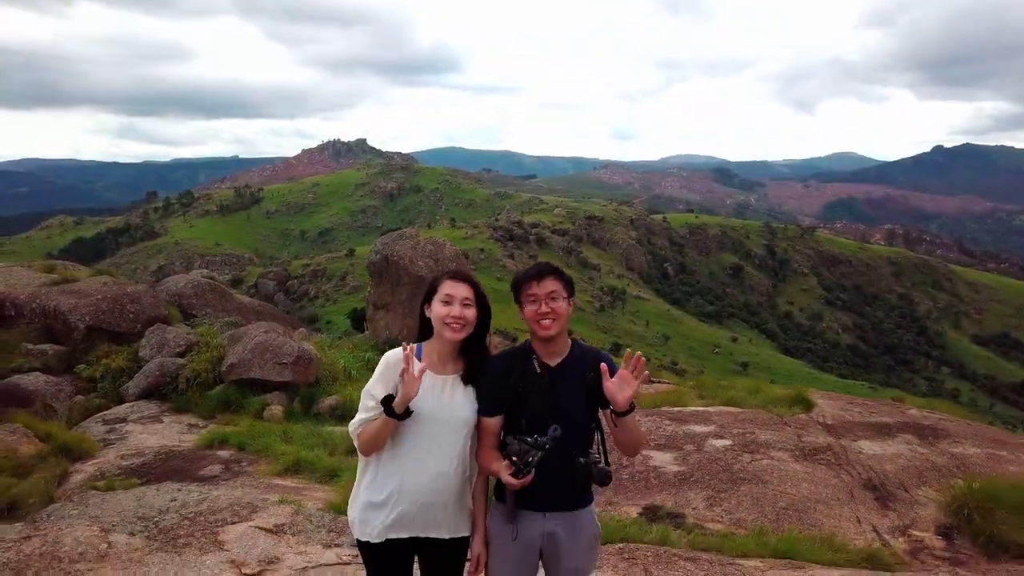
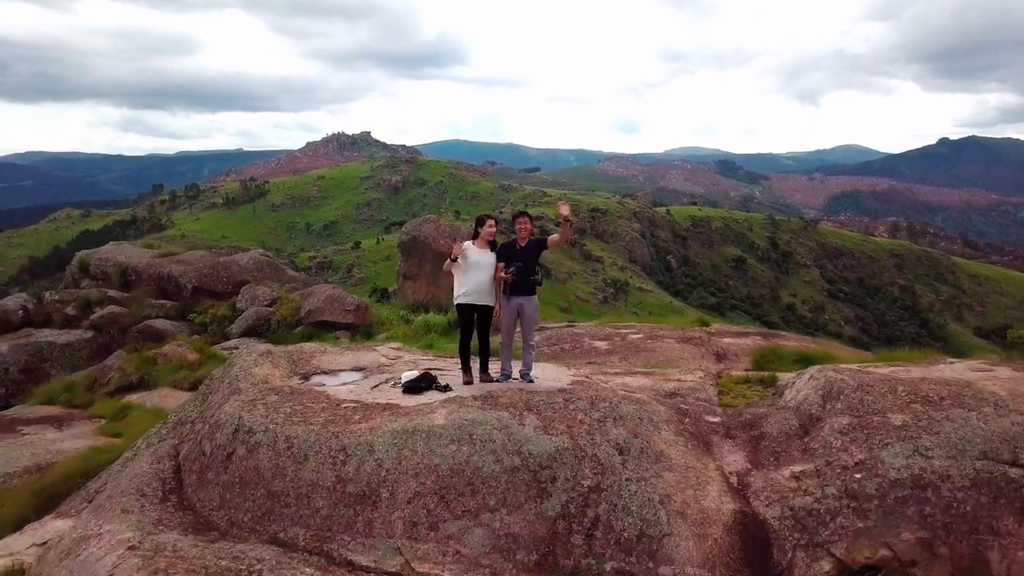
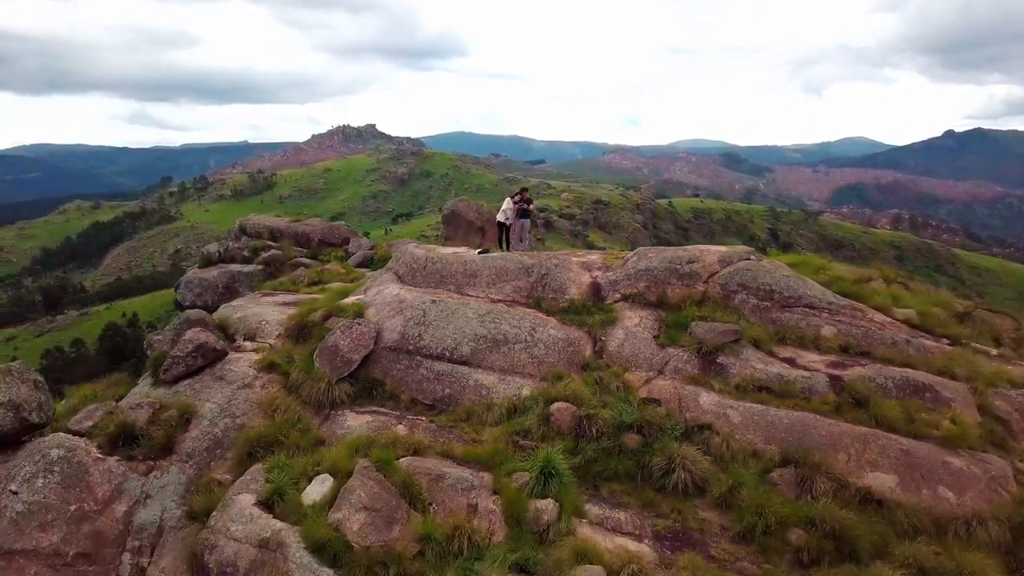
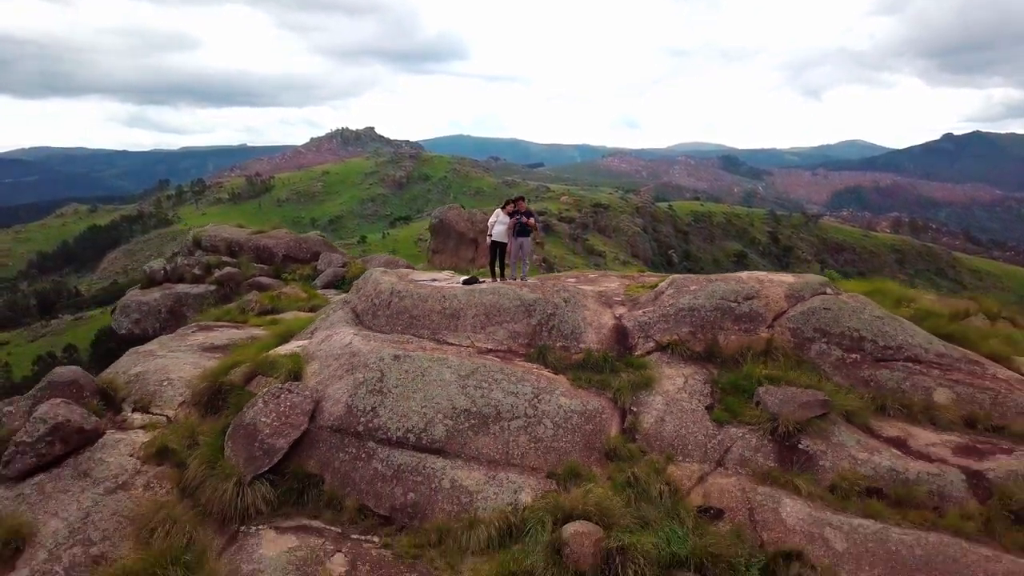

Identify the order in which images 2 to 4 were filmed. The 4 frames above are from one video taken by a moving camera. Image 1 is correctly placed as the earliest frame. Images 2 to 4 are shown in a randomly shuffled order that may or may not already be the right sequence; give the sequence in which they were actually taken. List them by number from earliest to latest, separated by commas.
2, 4, 3
